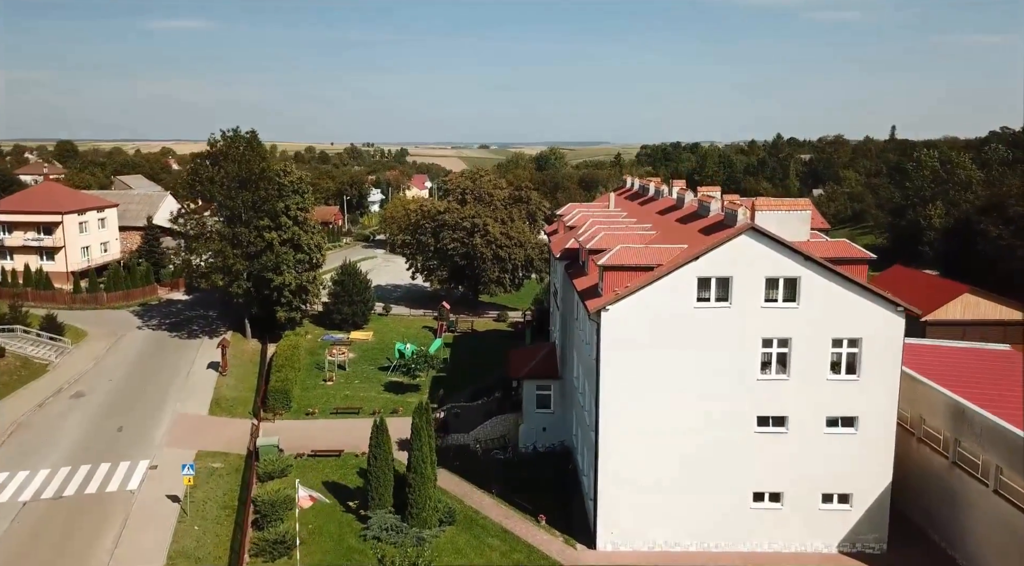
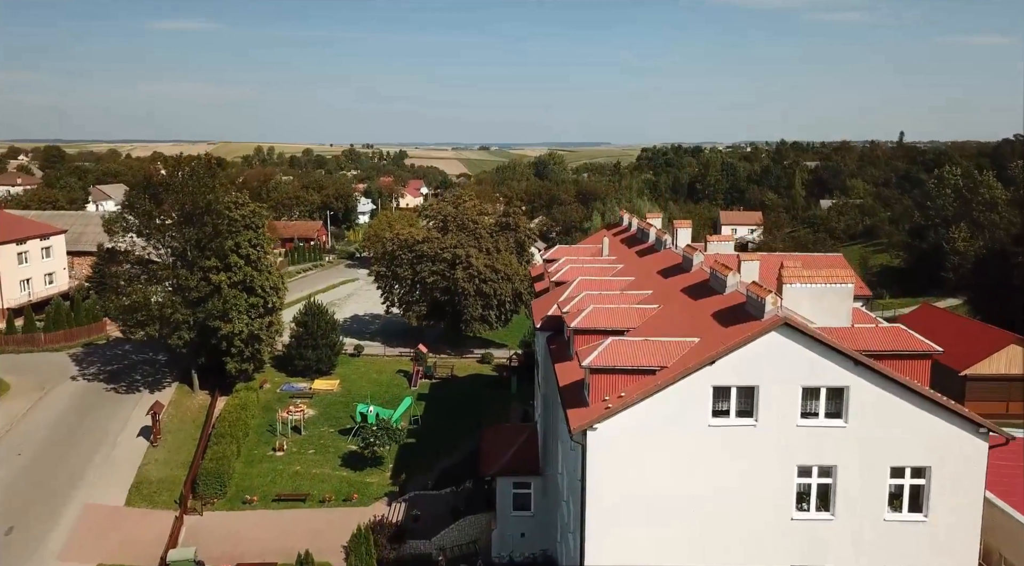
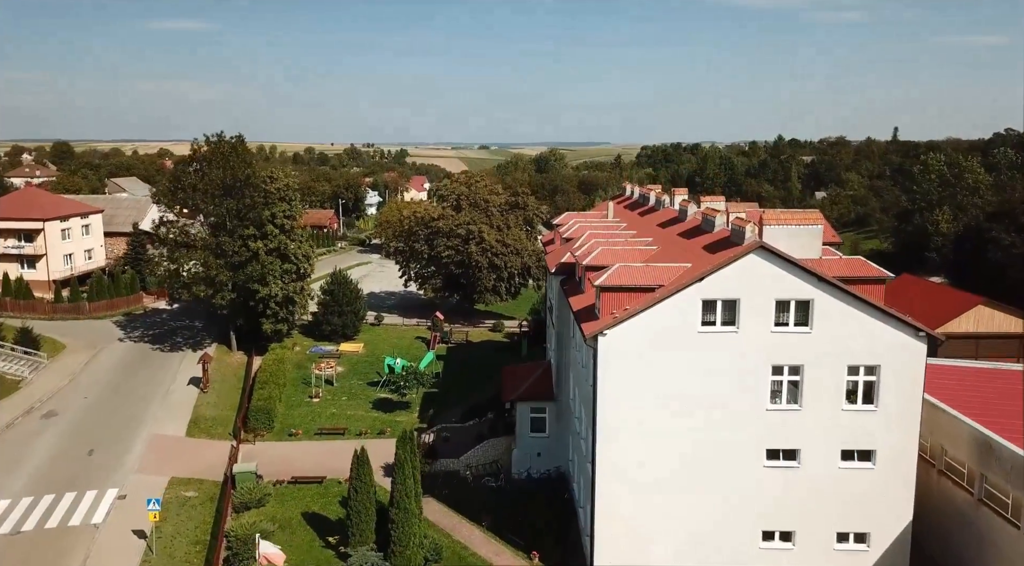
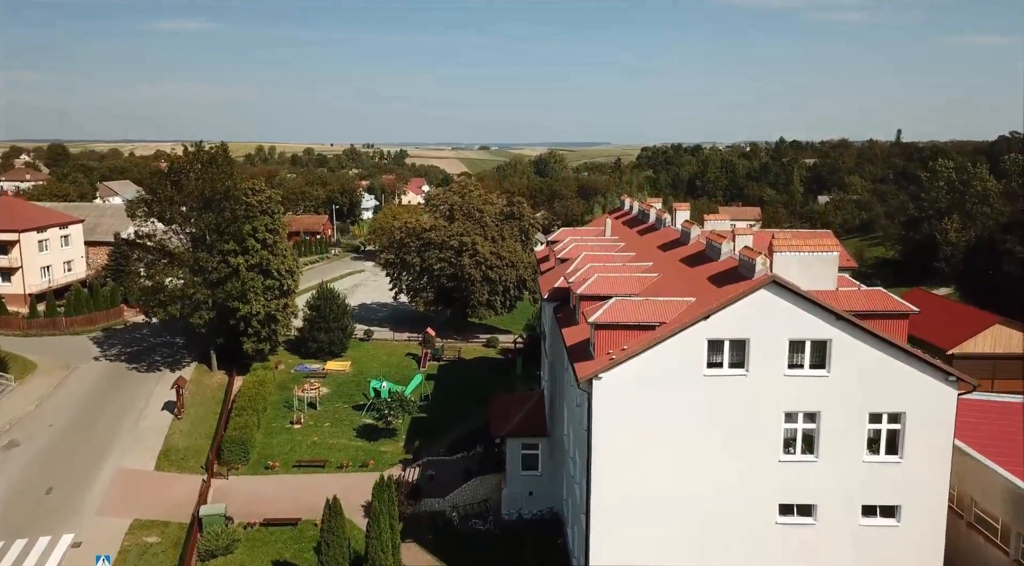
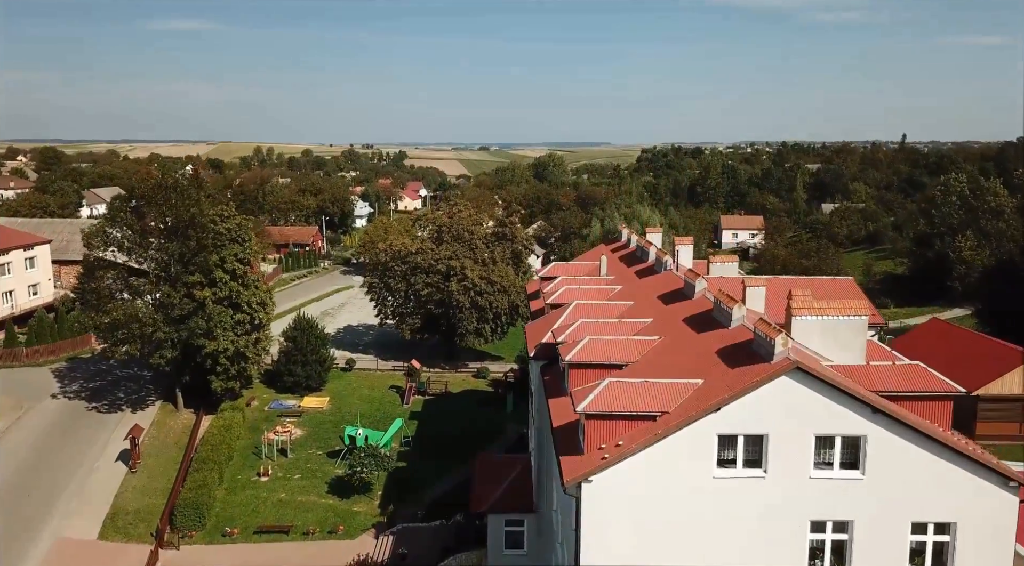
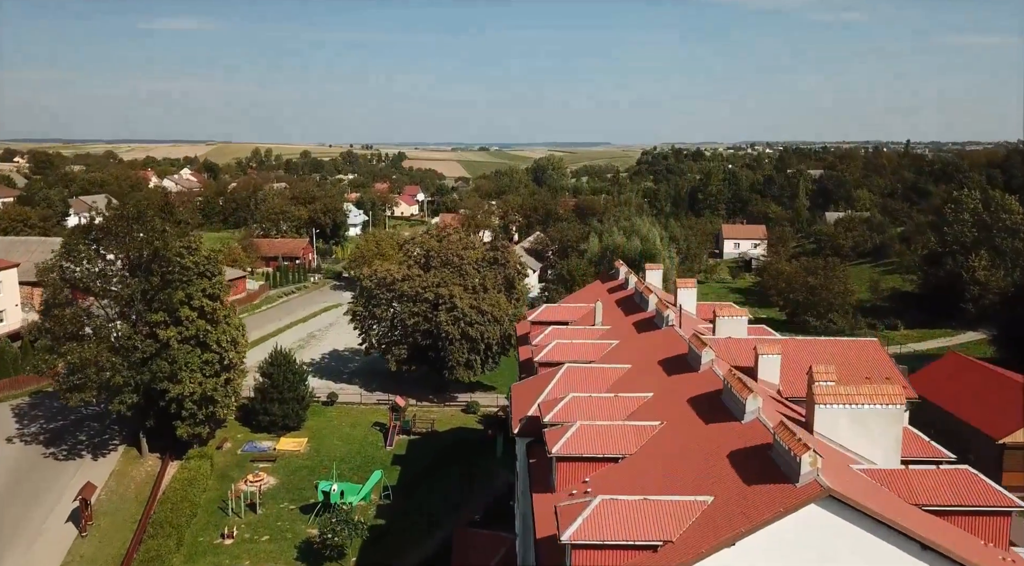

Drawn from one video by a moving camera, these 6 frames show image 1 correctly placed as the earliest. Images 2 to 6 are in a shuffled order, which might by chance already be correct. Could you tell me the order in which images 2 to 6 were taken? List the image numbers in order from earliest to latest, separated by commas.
3, 4, 2, 5, 6
